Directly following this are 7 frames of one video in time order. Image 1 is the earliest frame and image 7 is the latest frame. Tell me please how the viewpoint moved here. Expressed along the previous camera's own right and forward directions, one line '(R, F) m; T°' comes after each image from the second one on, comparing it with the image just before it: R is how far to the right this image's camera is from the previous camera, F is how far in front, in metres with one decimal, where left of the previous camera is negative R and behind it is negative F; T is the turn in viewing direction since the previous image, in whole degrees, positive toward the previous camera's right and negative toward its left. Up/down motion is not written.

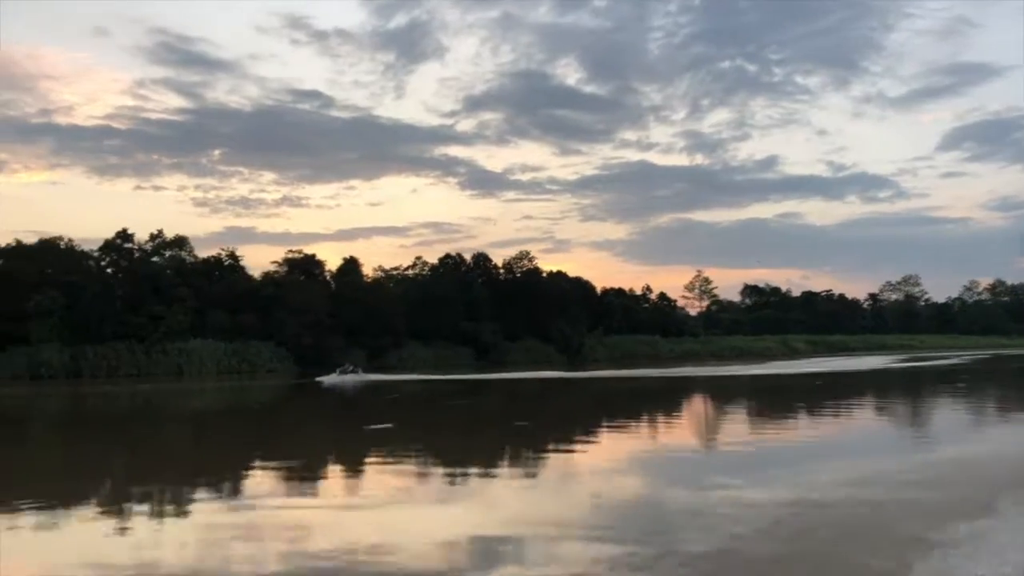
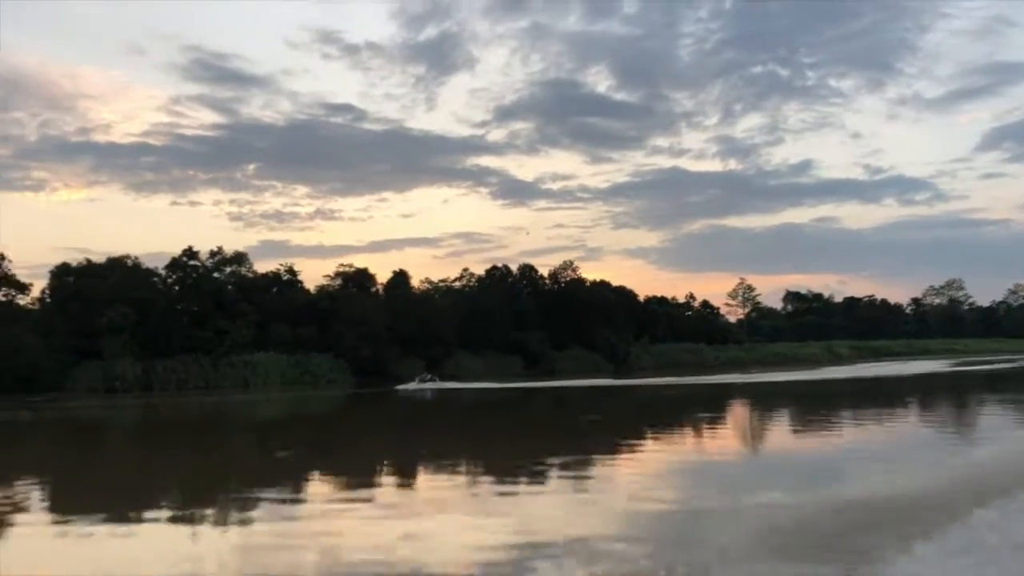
(-0.6, -0.9) m; -2°
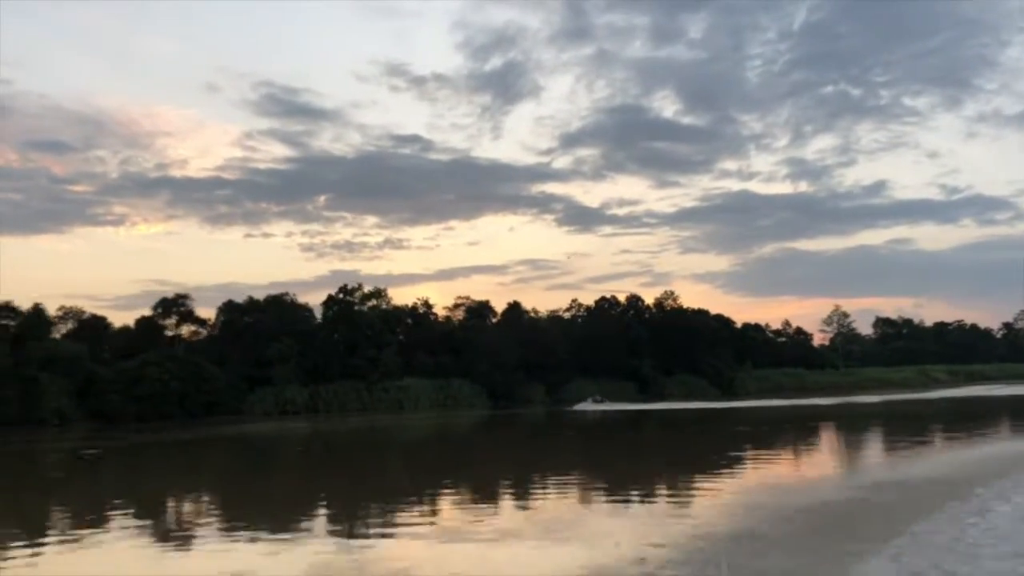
(-2.1, -3.4) m; -4°
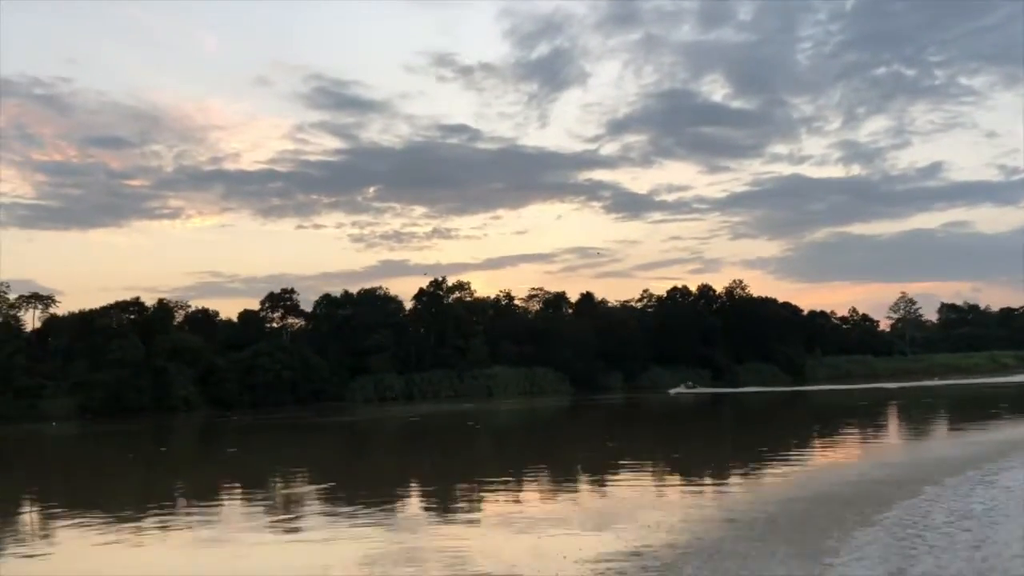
(-1.4, -2.0) m; -3°
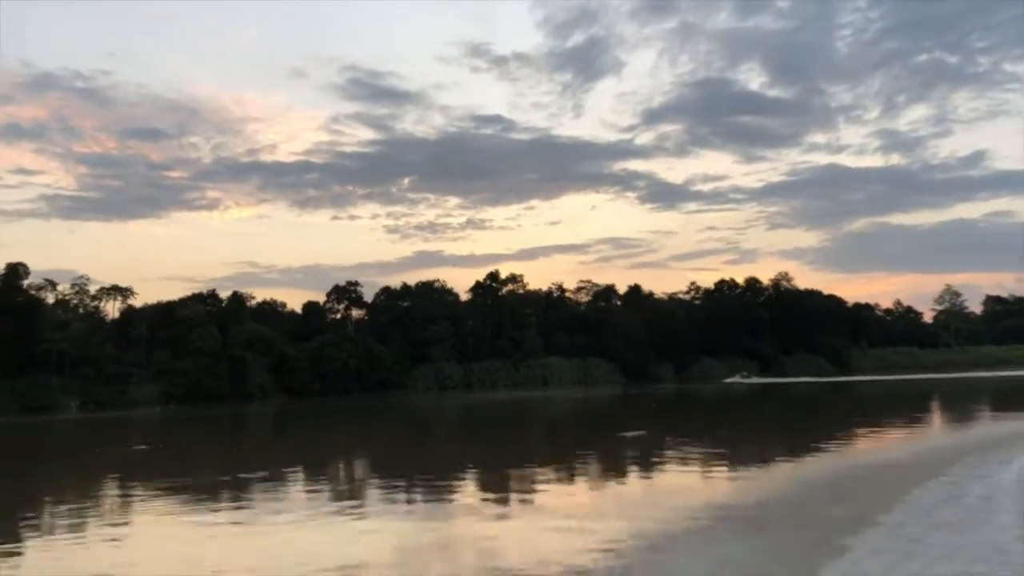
(-0.9, -1.4) m; -2°
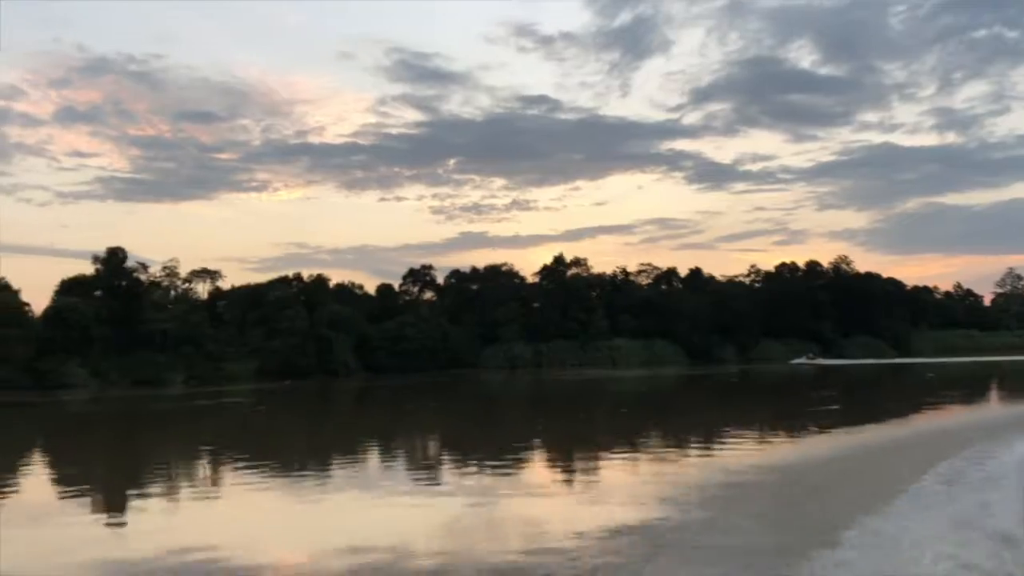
(-1.0, -1.5) m; -3°
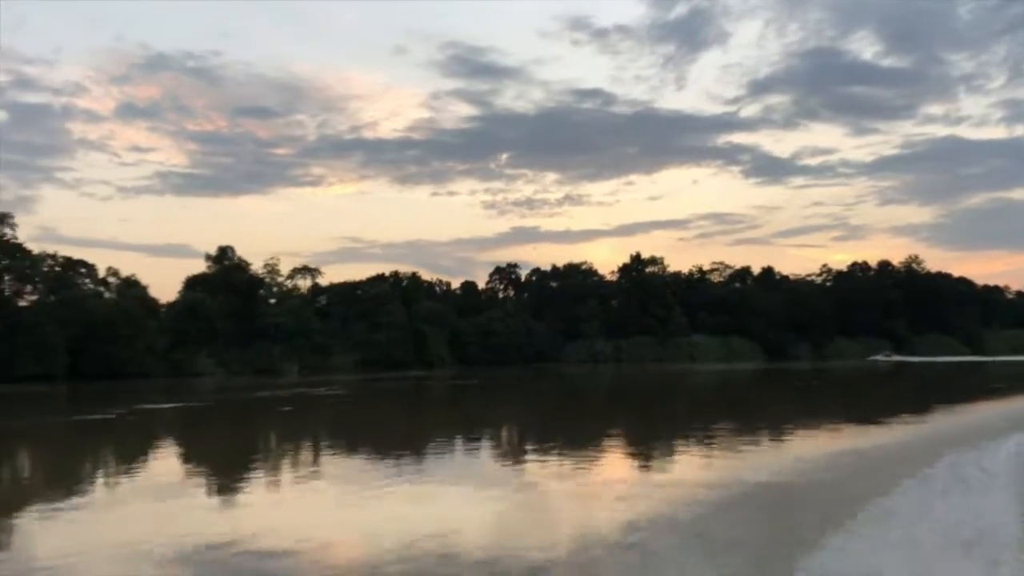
(-1.3, -2.0) m; -3°
